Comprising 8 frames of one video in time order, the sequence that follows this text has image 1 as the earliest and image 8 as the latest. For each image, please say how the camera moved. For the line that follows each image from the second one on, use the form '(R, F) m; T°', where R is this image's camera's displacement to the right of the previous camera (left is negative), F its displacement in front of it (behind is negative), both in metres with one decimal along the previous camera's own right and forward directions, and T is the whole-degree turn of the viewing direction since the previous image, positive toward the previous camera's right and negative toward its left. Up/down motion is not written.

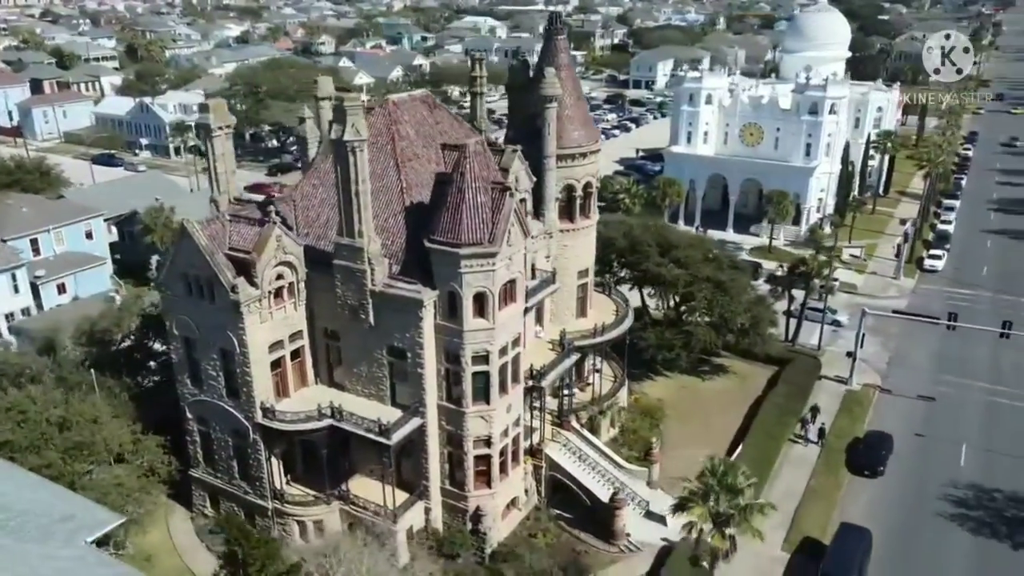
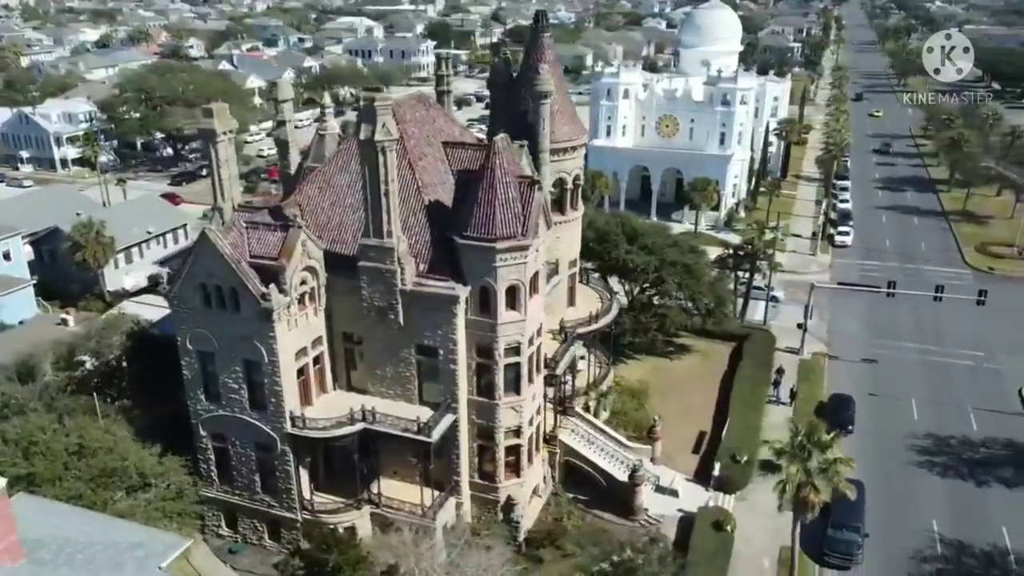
(-6.5, -0.3) m; +9°
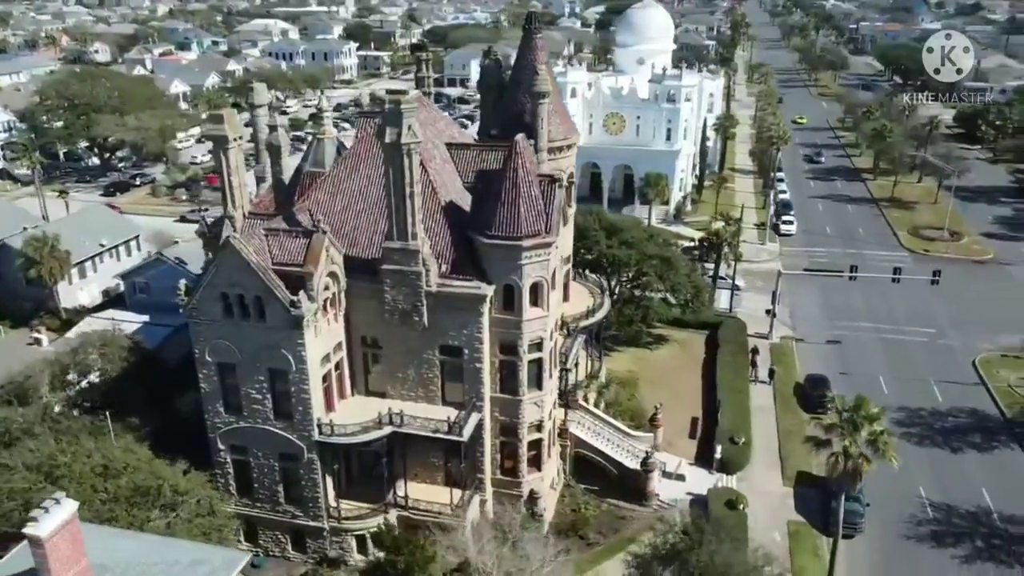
(-4.5, -0.3) m; +6°
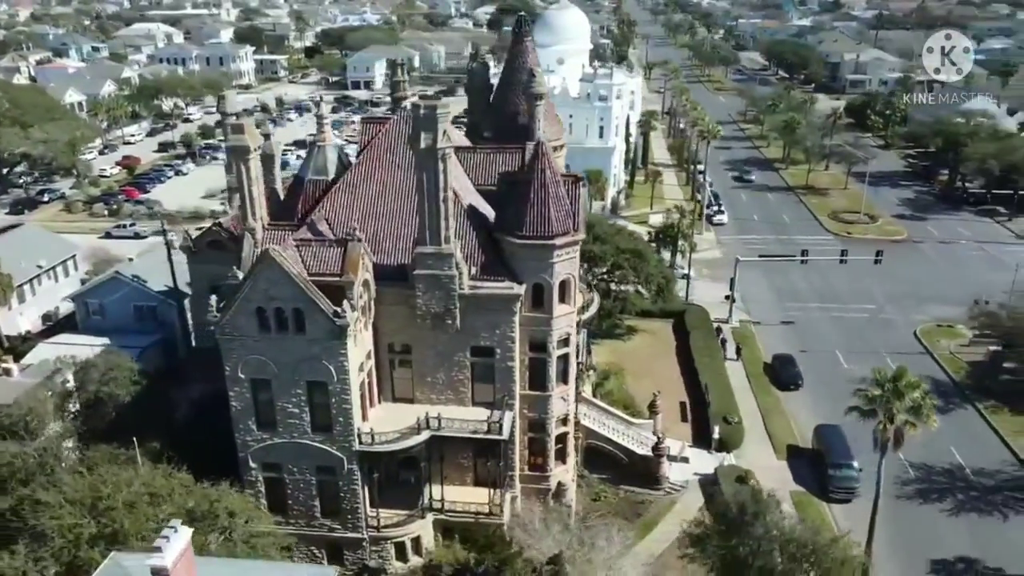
(-5.9, -0.3) m; +8°
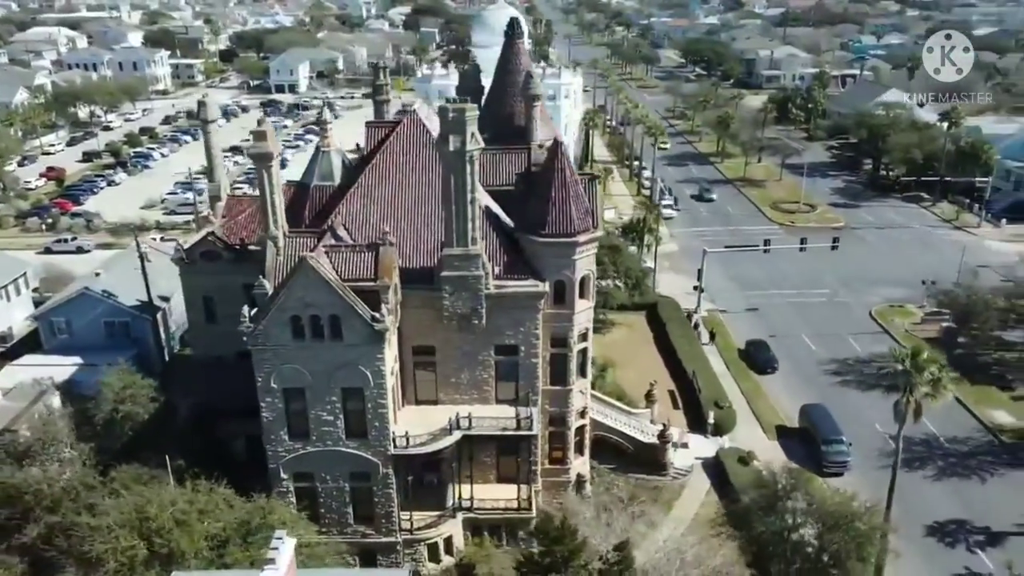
(-4.6, -0.4) m; +6°
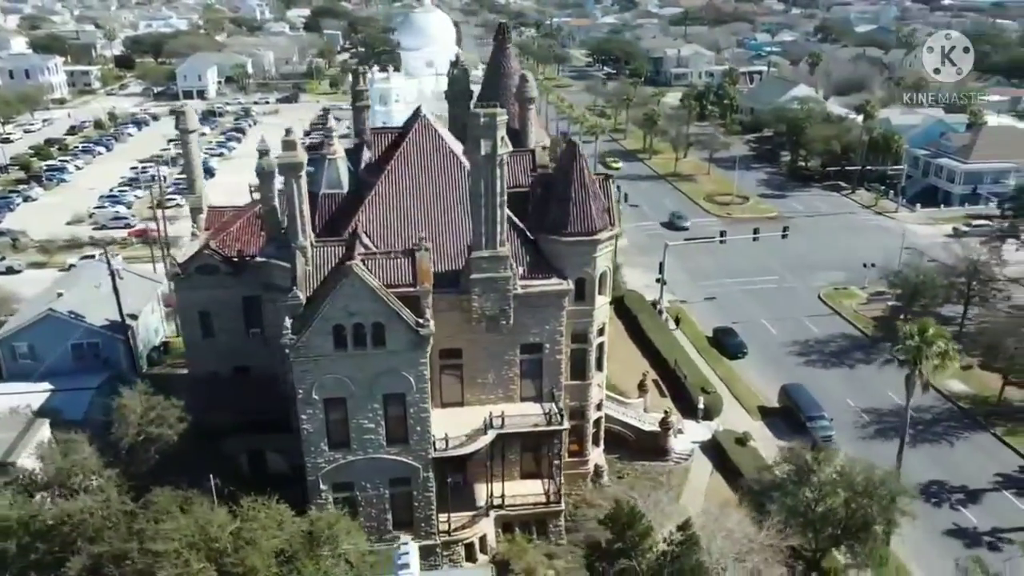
(-5.4, -0.4) m; +7°
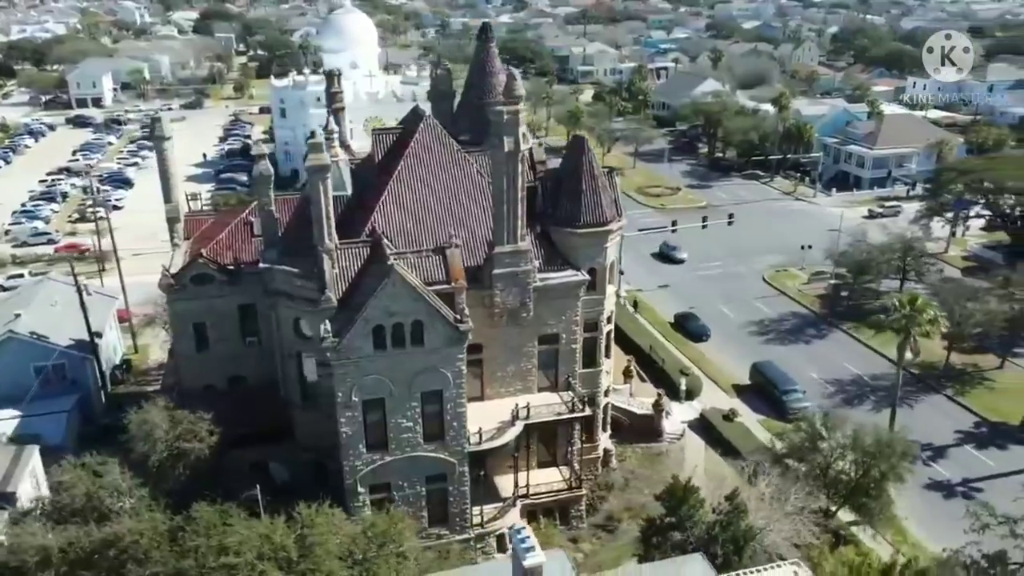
(-5.4, -0.4) m; +7°
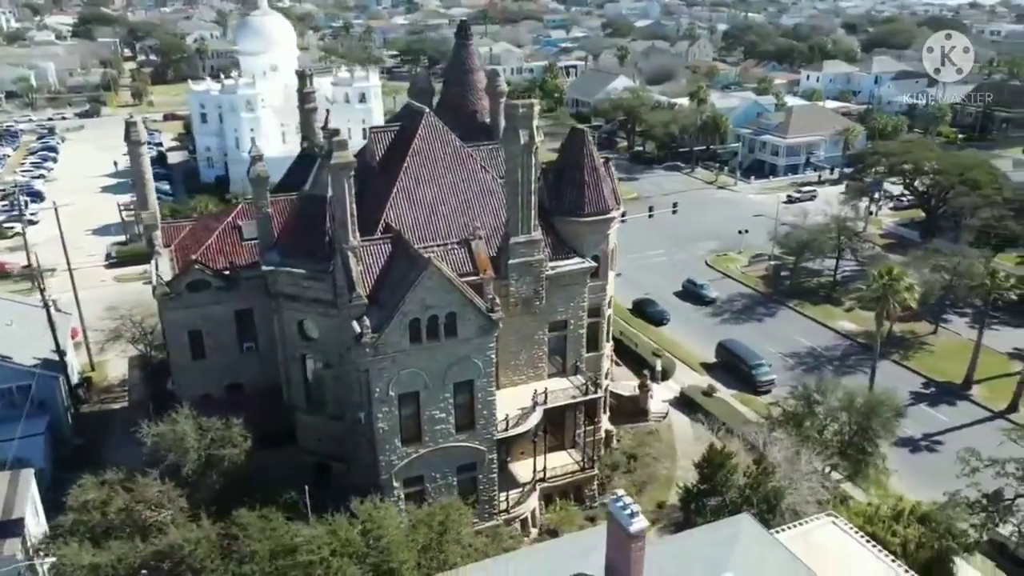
(-5.2, -0.6) m; +7°
